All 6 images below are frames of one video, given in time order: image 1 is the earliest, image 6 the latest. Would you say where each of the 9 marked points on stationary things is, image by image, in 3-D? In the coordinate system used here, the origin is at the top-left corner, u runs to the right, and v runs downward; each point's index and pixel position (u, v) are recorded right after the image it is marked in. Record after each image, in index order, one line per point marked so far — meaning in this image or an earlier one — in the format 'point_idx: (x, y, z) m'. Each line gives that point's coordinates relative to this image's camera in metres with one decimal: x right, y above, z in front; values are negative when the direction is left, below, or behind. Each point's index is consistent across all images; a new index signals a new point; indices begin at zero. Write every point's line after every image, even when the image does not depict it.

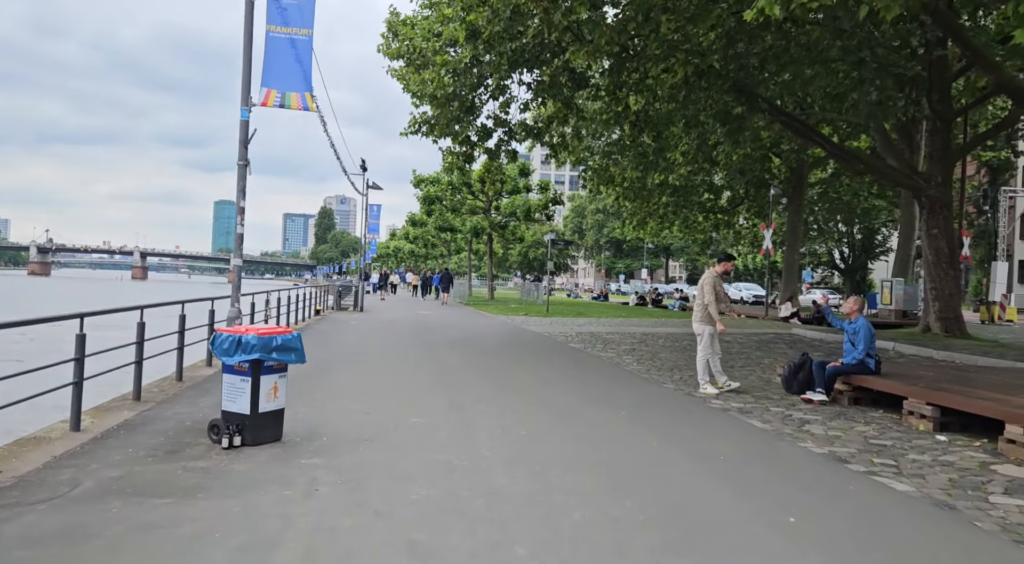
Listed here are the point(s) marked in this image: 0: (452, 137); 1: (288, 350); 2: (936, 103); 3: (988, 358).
0: (-1.3, +3.2, +15.1) m
1: (-1.8, -0.6, +5.7) m
2: (+9.8, +4.2, +16.2) m
3: (+7.8, -1.2, +11.4) m
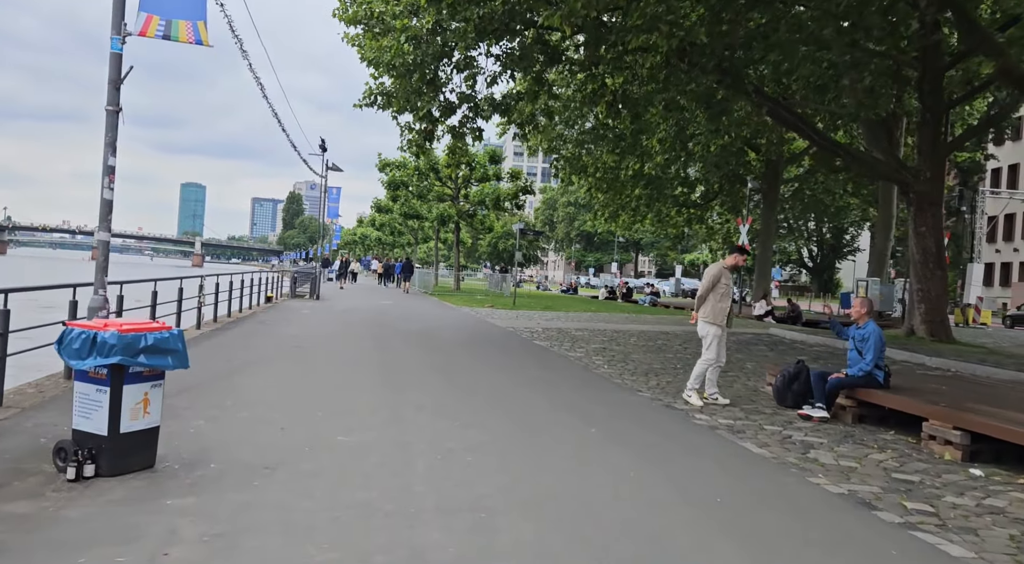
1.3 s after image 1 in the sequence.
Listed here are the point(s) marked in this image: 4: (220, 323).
0: (-2.0, +3.4, +13.8) m
1: (-2.2, -0.4, +4.4) m
2: (+9.1, +4.1, +15.3) m
3: (+7.1, -1.3, +10.5) m
4: (-6.3, -0.9, +15.0) m
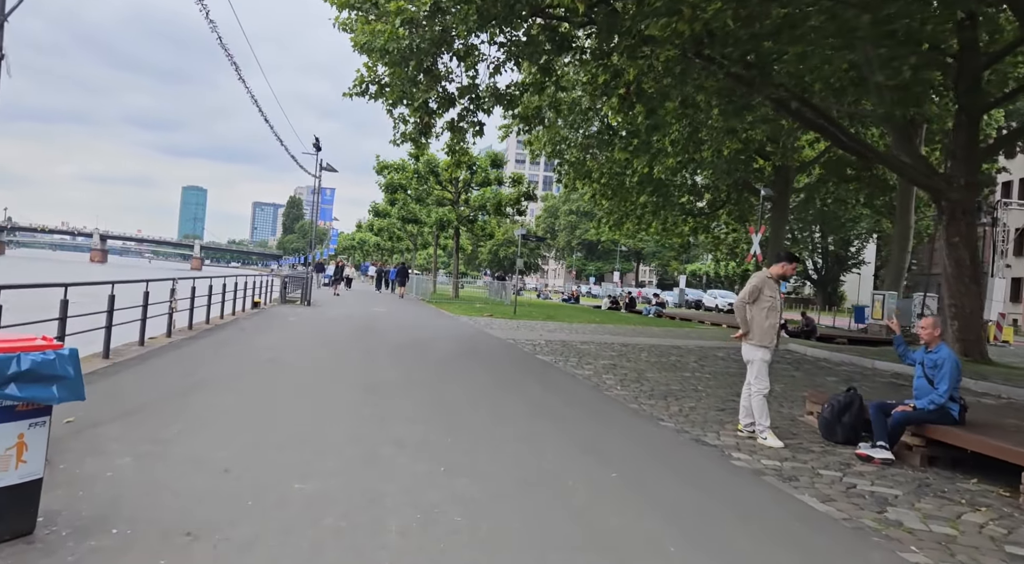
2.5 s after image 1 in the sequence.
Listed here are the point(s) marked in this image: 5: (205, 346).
0: (-1.9, +3.3, +12.7) m
1: (-2.2, -0.5, +3.3) m
2: (+9.2, +3.8, +14.2) m
3: (+7.1, -1.5, +9.3) m
4: (-6.3, -1.0, +13.8) m
5: (-5.0, -1.1, +11.5) m
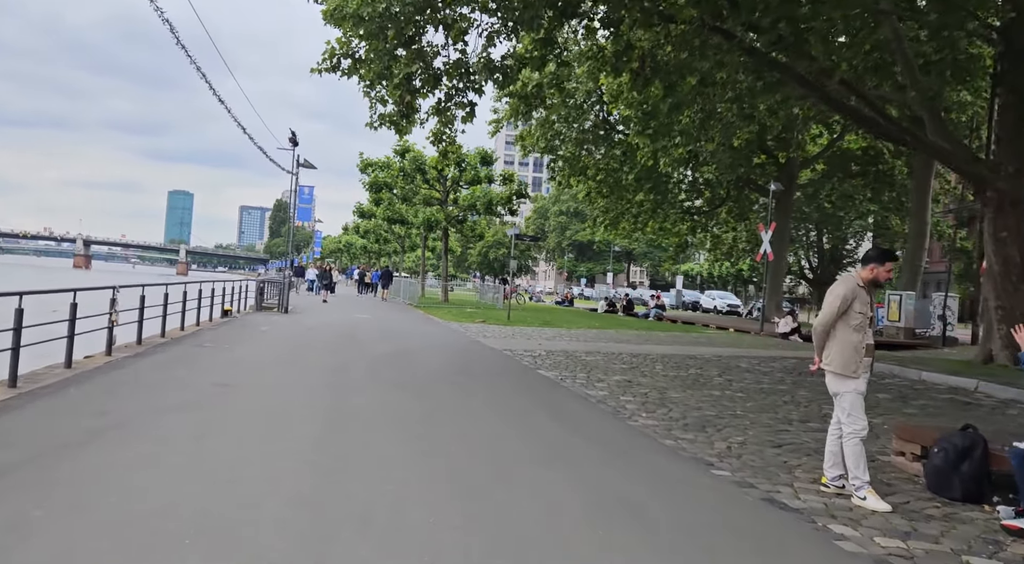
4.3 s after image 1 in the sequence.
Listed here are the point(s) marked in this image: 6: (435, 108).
0: (-2.0, +3.2, +11.0) m
1: (-2.1, -0.5, +1.6) m
2: (+9.1, +3.8, +12.7) m
3: (+7.2, -1.5, +7.8) m
4: (-6.3, -1.1, +12.1) m
5: (-5.1, -1.2, +9.7) m
6: (-1.2, +2.9, +11.6) m
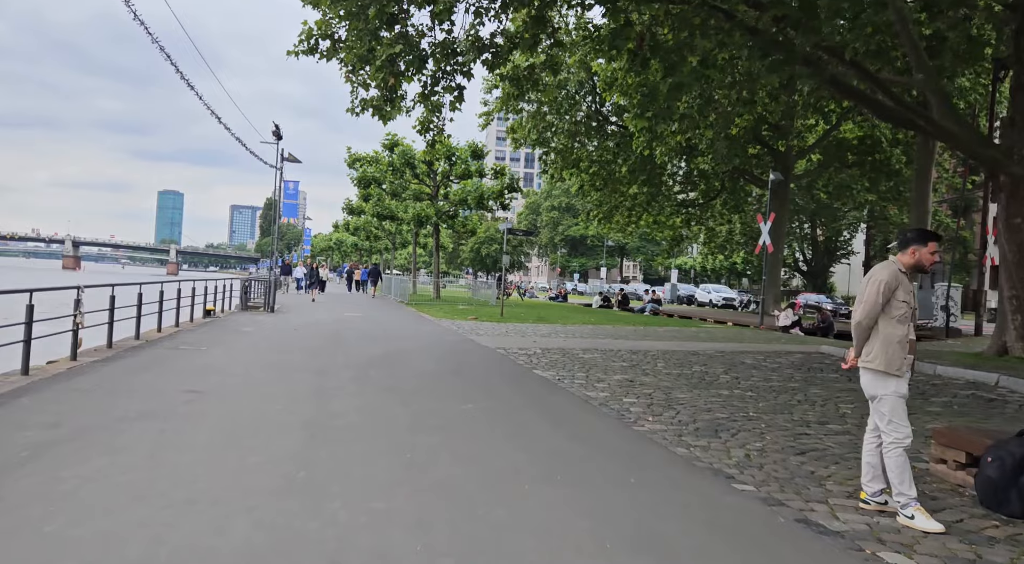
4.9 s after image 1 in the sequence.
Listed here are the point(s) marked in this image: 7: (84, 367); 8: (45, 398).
0: (-2.1, +3.3, +10.4) m
1: (-2.1, -0.5, +1.0) m
2: (+8.9, +4.0, +12.2) m
3: (+7.1, -1.3, +7.3) m
4: (-6.4, -1.1, +11.4) m
5: (-5.1, -1.2, +9.1) m
6: (-1.4, +3.0, +10.9) m
7: (-5.7, -1.1, +9.3) m
8: (-4.8, -1.2, +7.2) m
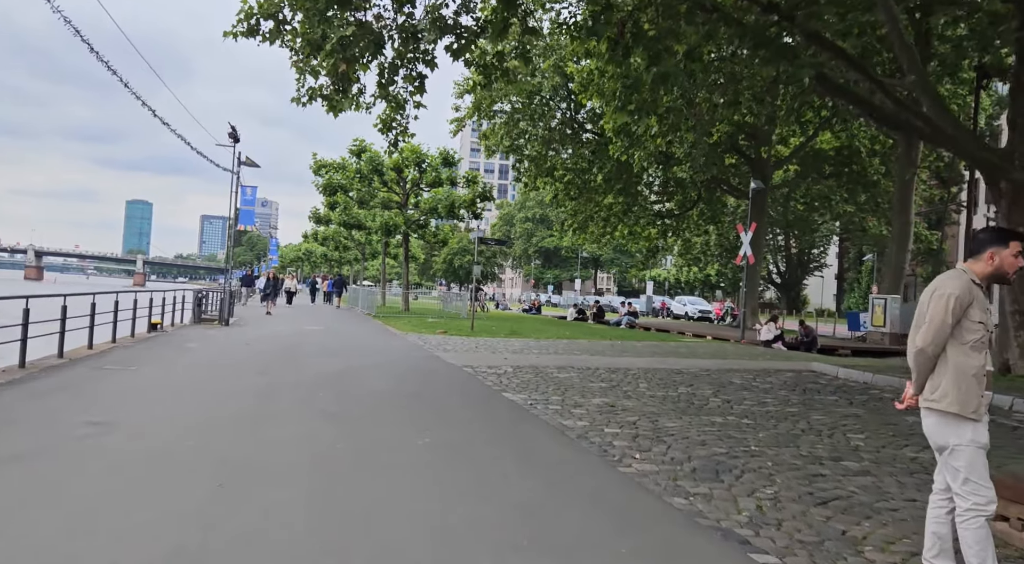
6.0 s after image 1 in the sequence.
0: (-2.6, +3.1, +9.2) m
1: (-2.2, -0.5, -0.2) m
2: (+8.4, +3.8, +11.5) m
3: (+6.8, -1.5, +6.4) m
4: (-6.9, -1.3, +10.1) m
5: (-5.5, -1.3, +7.8) m
6: (-1.8, +2.8, +9.9) m
7: (-6.1, -1.2, +8.0) m
8: (-5.2, -1.3, +6.0) m
